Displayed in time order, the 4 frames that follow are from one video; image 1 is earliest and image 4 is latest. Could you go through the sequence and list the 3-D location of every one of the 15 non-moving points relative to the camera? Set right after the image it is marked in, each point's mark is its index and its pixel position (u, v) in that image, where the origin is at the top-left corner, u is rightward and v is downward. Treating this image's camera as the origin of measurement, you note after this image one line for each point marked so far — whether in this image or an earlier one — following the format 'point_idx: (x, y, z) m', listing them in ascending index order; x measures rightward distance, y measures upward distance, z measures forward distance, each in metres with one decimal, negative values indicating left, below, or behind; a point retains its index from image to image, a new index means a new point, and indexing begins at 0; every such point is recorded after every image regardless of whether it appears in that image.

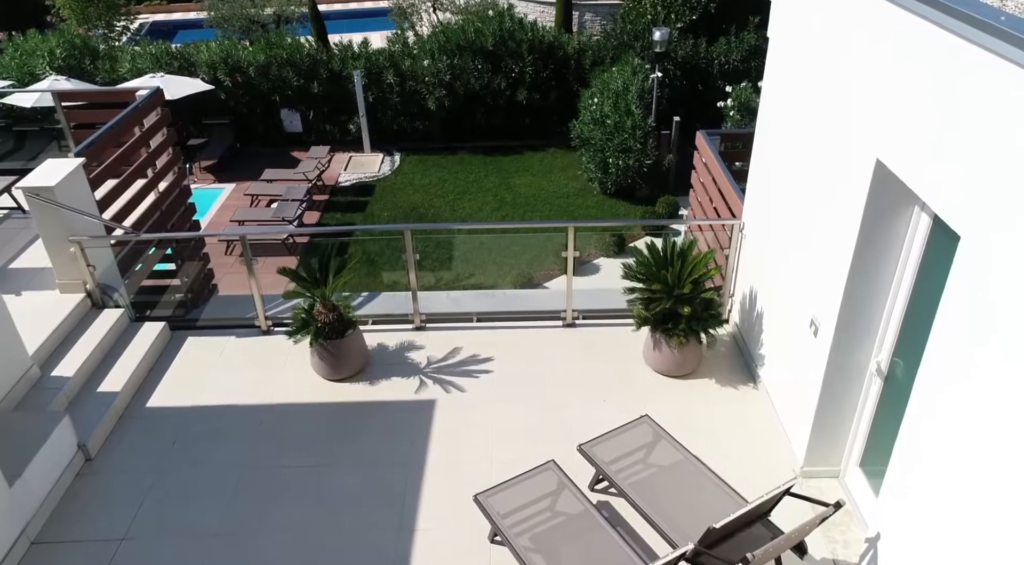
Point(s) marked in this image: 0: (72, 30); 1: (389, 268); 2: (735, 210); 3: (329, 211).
0: (-9.7, +5.6, +16.1) m
1: (-1.0, +0.1, +6.0) m
2: (+1.9, +0.6, +6.1) m
3: (-3.2, +1.3, +12.6) m
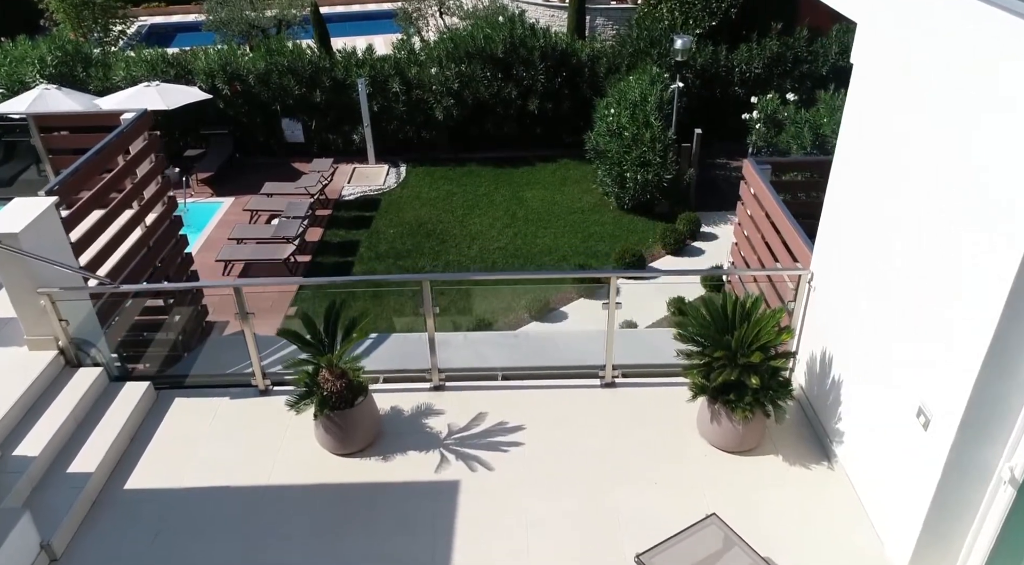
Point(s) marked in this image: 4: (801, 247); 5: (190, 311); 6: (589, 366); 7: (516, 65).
0: (-9.5, +5.2, +15.3) m
1: (-0.8, -0.3, +5.2) m
2: (+2.1, +0.2, +5.4) m
3: (-2.9, +0.9, +11.8) m
4: (+2.1, +0.3, +5.3) m
5: (-2.3, -0.2, +5.2) m
6: (+0.6, -0.6, +5.5) m
7: (+0.1, +4.1, +13.8) m
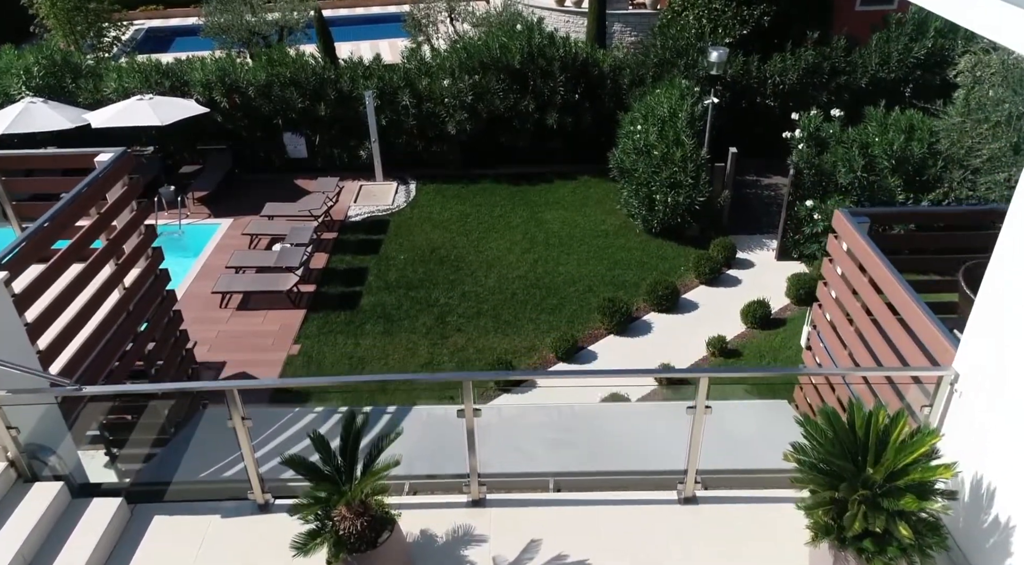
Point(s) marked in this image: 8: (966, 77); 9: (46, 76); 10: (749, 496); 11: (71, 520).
0: (-9.1, +4.7, +14.3) m
1: (-0.4, -0.8, +4.2) m
2: (+2.5, -0.3, +4.4) m
3: (-2.6, +0.4, +10.8) m
4: (+2.5, -0.3, +4.3) m
5: (-2.0, -0.7, +4.2) m
6: (+0.9, -1.2, +4.5) m
7: (+0.4, +3.6, +12.7) m
8: (+5.3, +2.4, +8.5) m
9: (-8.3, +3.6, +12.8) m
10: (+1.4, -1.3, +4.4) m
11: (-2.6, -1.4, +4.2) m
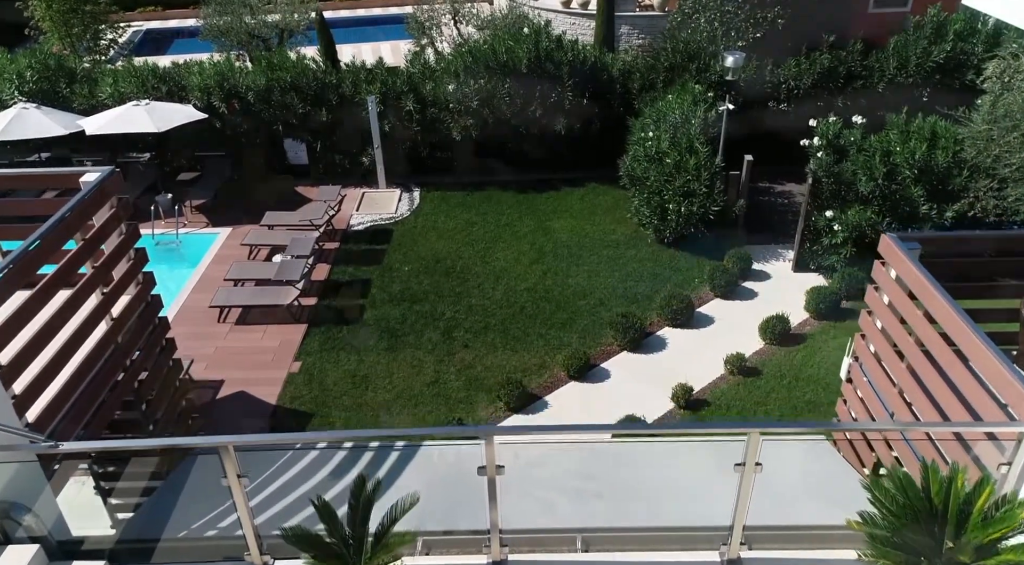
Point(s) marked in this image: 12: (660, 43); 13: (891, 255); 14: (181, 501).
0: (-9.0, +4.5, +13.9) m
1: (-0.3, -1.0, +3.8) m
2: (+2.6, -0.5, +4.0) m
3: (-2.4, +0.2, +10.4) m
4: (+2.6, -0.5, +3.9) m
5: (-1.8, -0.9, +3.8) m
6: (+1.1, -1.4, +4.0) m
7: (+0.6, +3.4, +12.3) m
8: (+5.4, +2.2, +8.1) m
9: (-8.1, +3.4, +12.4) m
10: (+1.6, -1.5, +4.0) m
11: (-2.4, -1.6, +3.8) m
12: (+2.7, +4.3, +13.1) m
13: (+2.6, +0.2, +5.0) m
14: (-1.8, -1.3, +4.0) m
